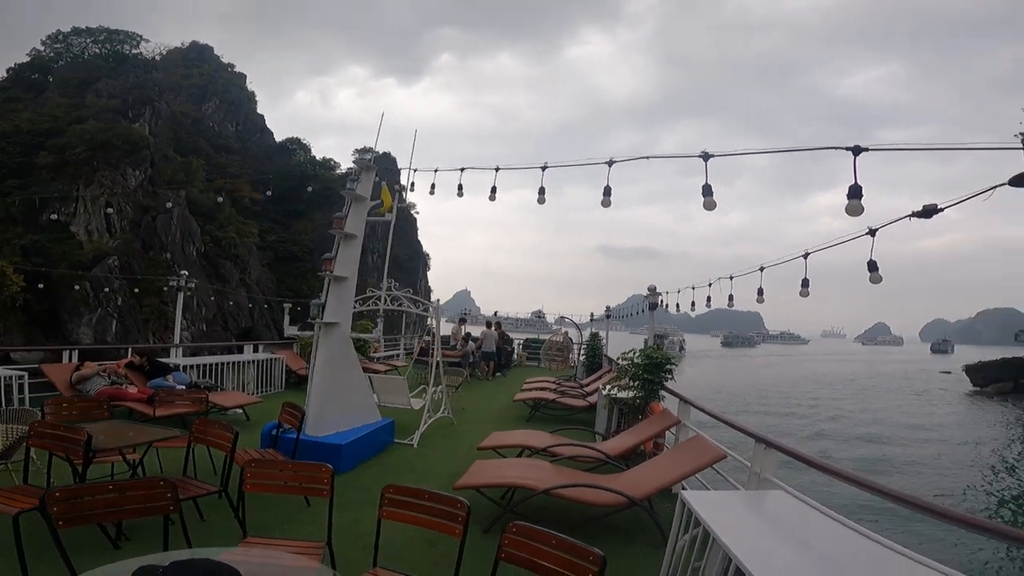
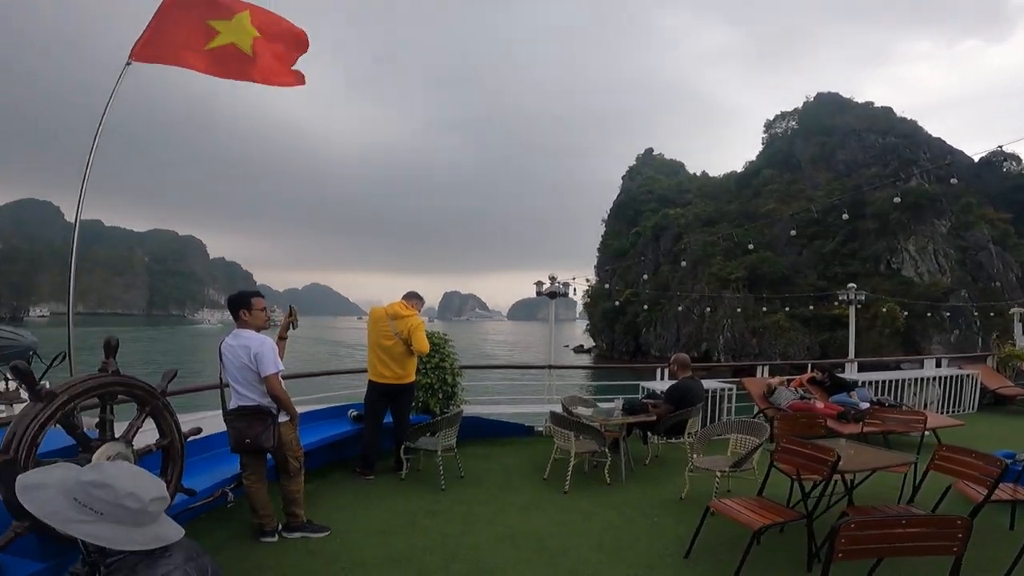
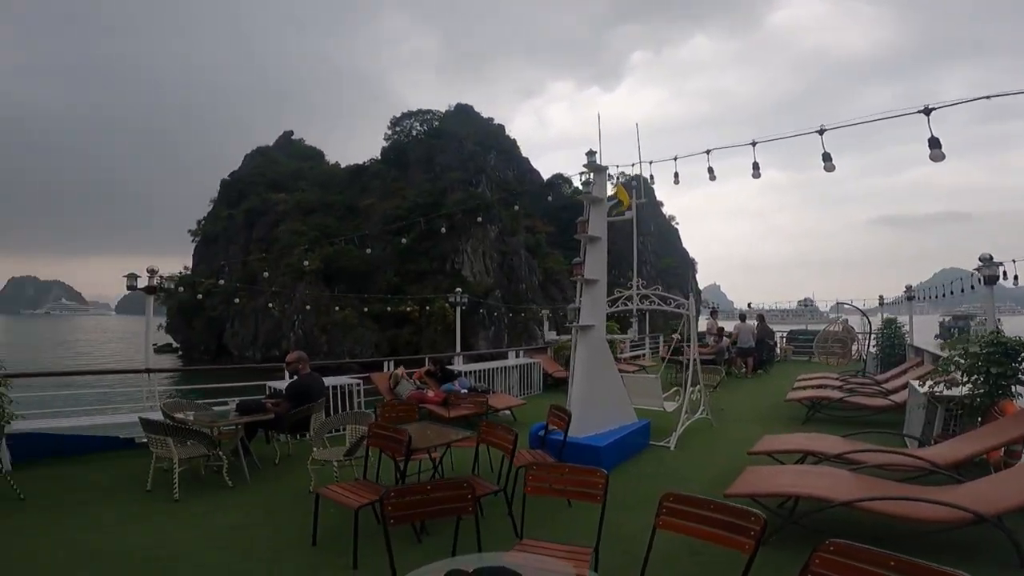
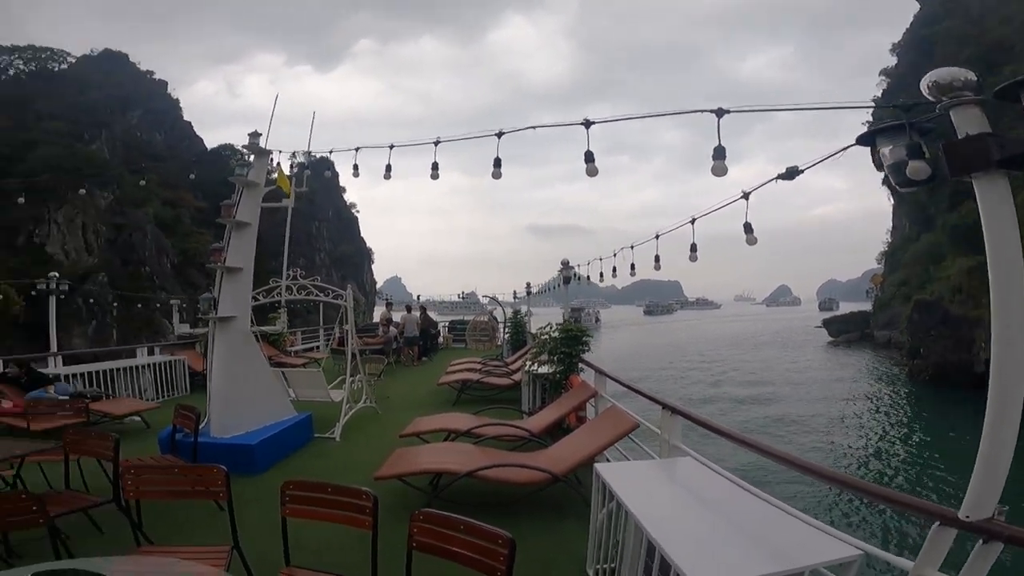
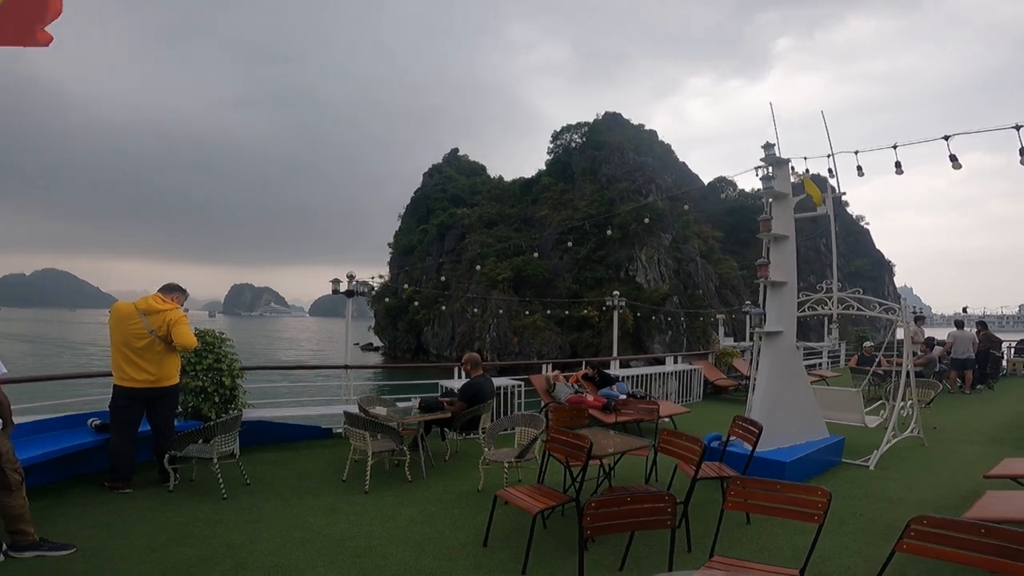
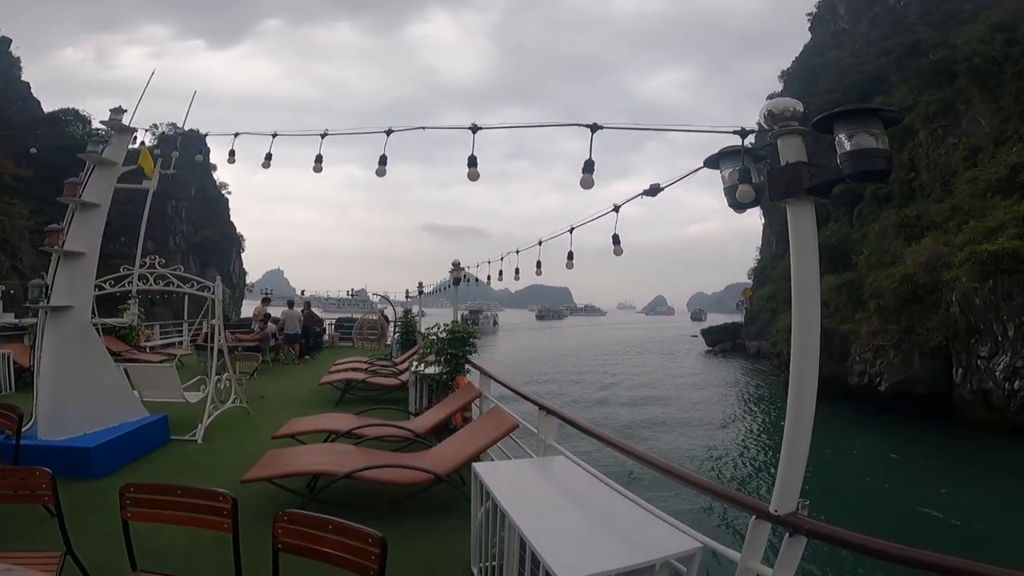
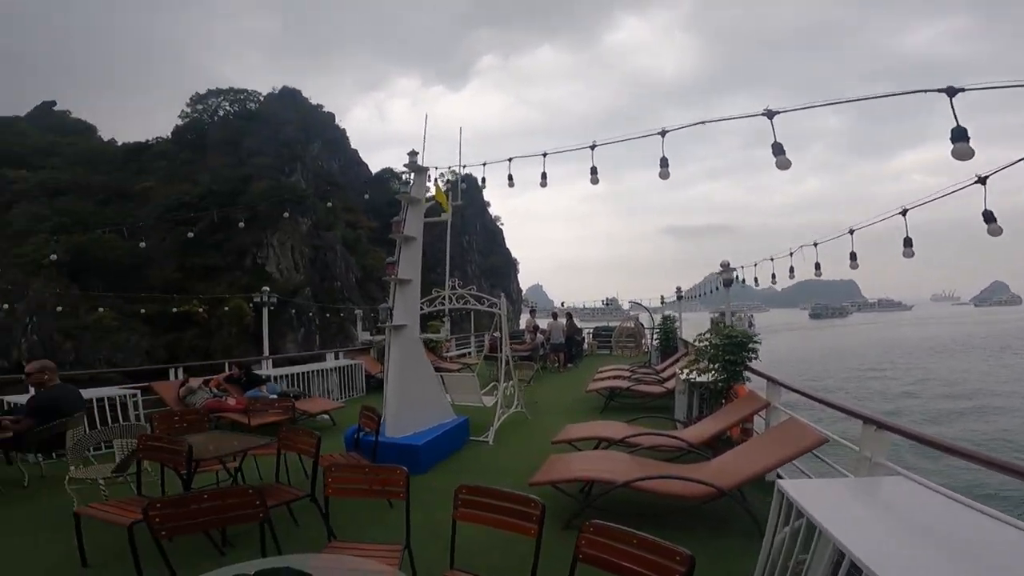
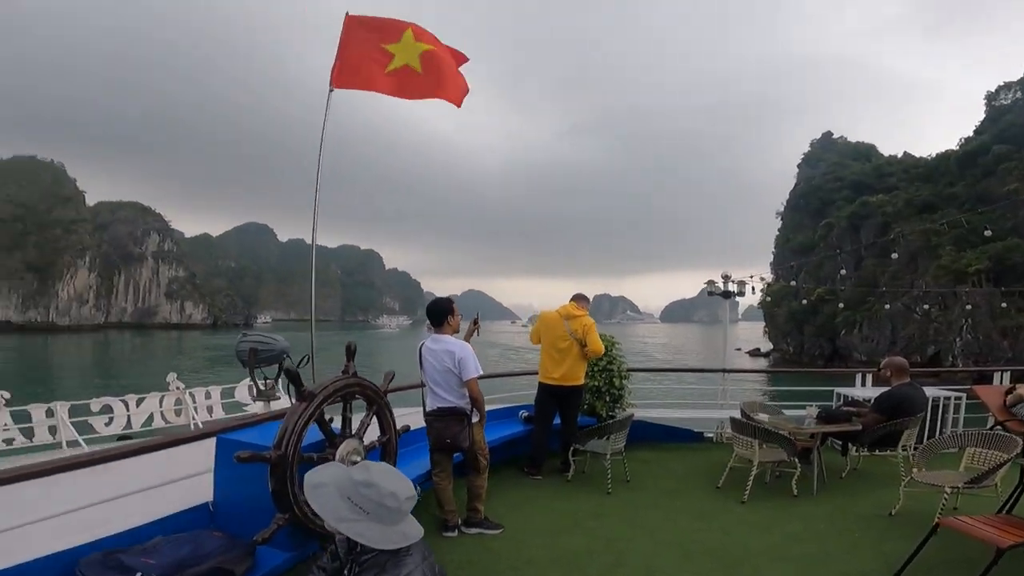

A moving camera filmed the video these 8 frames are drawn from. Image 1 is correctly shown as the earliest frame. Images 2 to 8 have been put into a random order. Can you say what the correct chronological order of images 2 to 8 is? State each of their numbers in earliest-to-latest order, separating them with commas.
6, 4, 7, 3, 5, 2, 8
